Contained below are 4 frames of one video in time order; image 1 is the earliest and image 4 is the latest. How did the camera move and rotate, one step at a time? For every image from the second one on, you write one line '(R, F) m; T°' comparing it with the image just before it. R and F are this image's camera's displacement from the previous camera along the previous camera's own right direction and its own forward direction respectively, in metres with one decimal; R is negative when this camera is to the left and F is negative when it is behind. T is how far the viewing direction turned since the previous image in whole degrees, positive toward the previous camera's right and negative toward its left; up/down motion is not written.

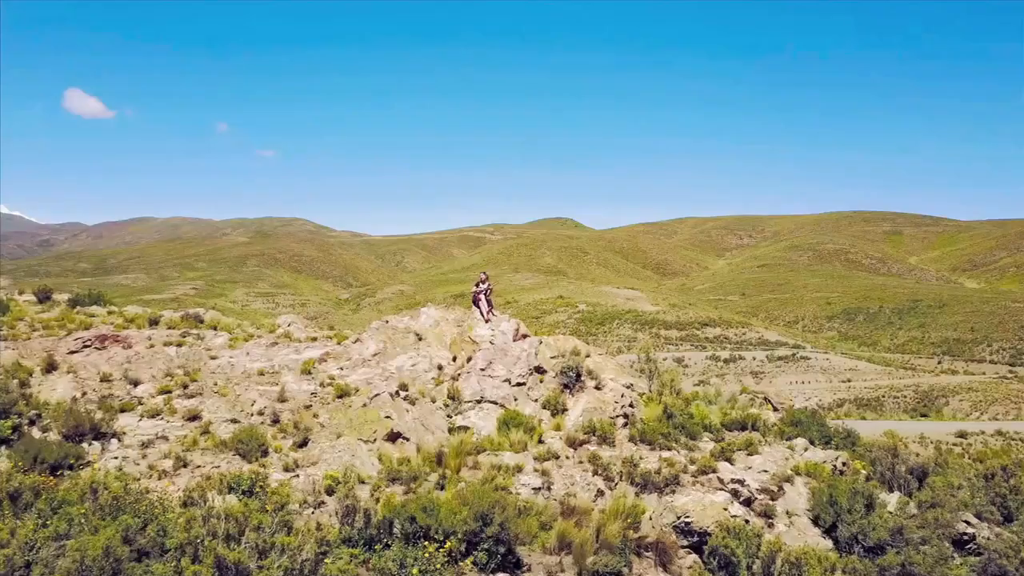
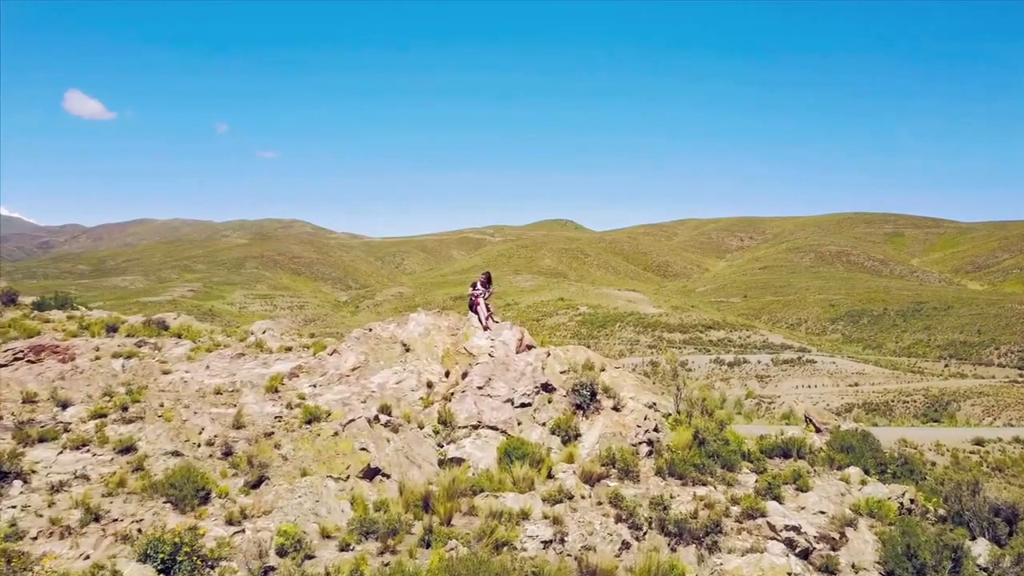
(-0.1, +2.7) m; 0°
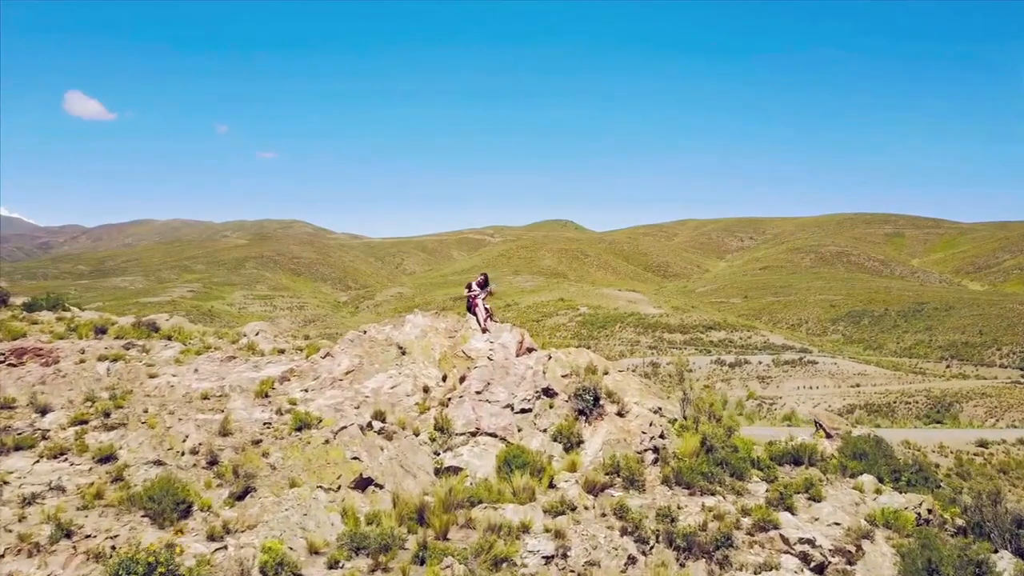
(0.0, +0.6) m; 0°
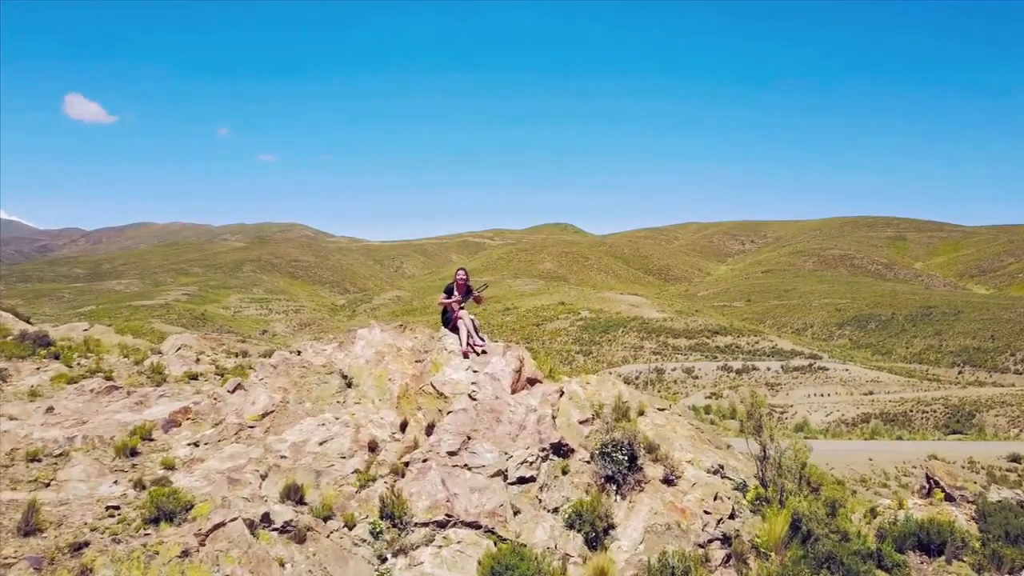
(+0.1, +4.9) m; 0°
